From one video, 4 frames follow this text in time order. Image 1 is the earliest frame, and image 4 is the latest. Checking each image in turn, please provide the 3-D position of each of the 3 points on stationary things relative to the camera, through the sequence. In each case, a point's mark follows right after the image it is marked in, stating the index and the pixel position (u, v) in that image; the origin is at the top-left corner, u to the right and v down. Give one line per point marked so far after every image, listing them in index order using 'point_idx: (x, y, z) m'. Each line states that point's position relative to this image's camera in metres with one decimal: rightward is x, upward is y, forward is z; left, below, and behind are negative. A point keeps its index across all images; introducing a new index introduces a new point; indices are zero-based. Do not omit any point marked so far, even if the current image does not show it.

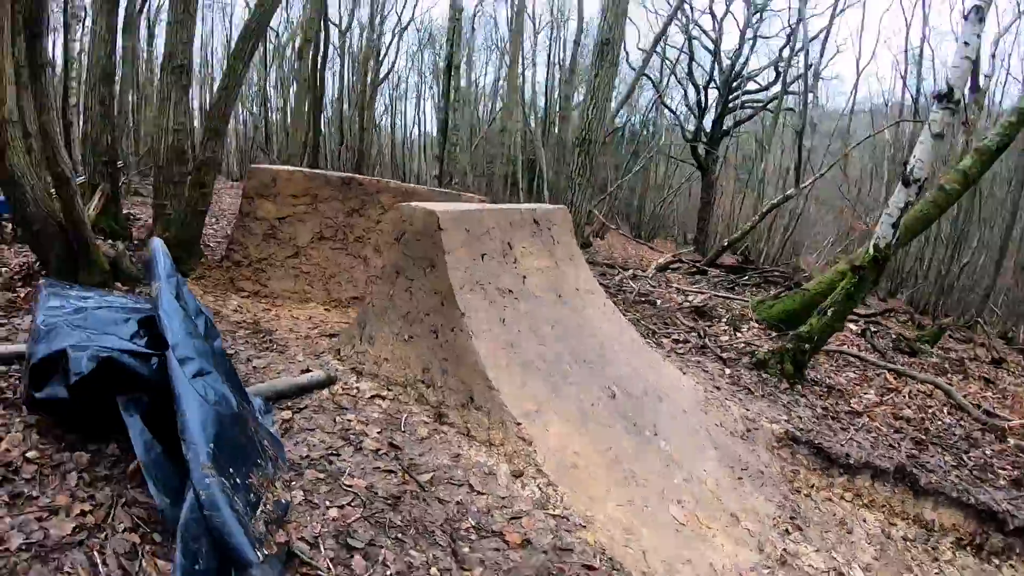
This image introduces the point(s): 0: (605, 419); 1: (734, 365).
0: (+0.6, -0.9, +4.6) m
1: (+1.8, -0.6, +5.7) m
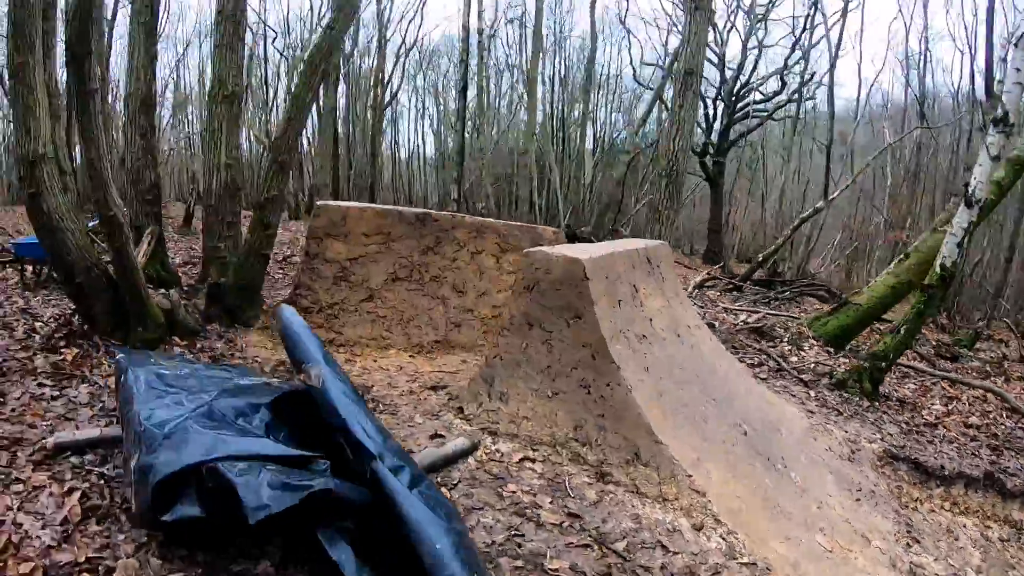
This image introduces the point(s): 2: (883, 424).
0: (+1.5, -1.1, +4.5) m
1: (+2.5, -0.8, +5.9) m
2: (+2.9, -1.1, +5.5) m
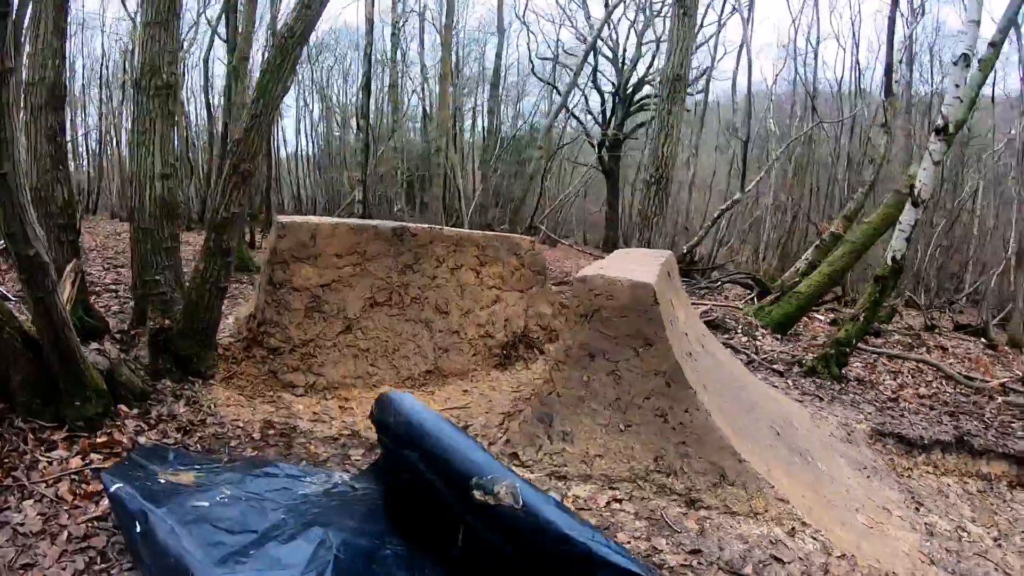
0: (+1.8, -1.1, +4.5) m
1: (+2.4, -0.8, +6.1) m
2: (+2.9, -1.0, +5.9) m
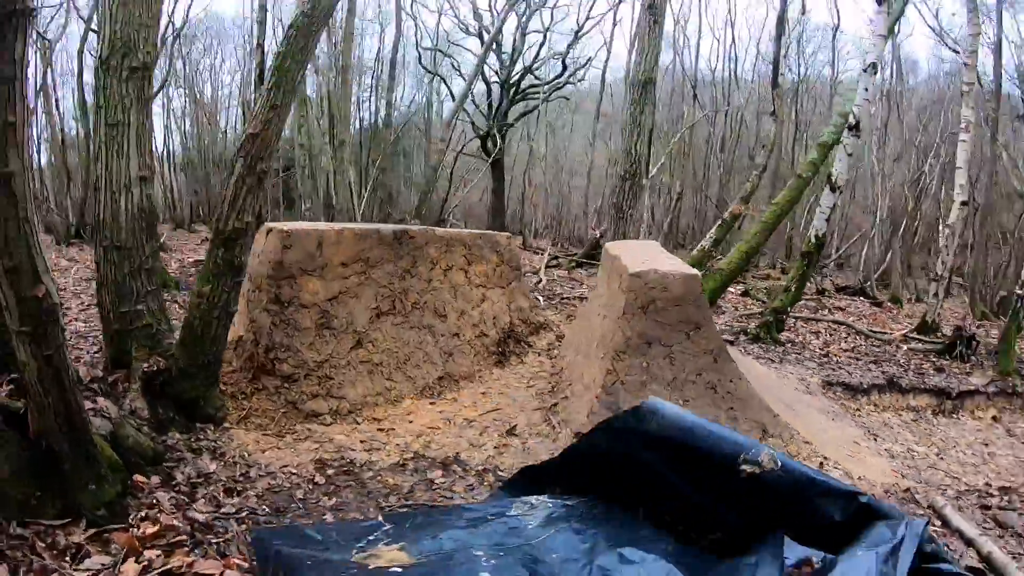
0: (+2.0, -0.9, +4.9) m
1: (+2.1, -0.5, +6.6) m
2: (+2.7, -0.7, +6.5) m
